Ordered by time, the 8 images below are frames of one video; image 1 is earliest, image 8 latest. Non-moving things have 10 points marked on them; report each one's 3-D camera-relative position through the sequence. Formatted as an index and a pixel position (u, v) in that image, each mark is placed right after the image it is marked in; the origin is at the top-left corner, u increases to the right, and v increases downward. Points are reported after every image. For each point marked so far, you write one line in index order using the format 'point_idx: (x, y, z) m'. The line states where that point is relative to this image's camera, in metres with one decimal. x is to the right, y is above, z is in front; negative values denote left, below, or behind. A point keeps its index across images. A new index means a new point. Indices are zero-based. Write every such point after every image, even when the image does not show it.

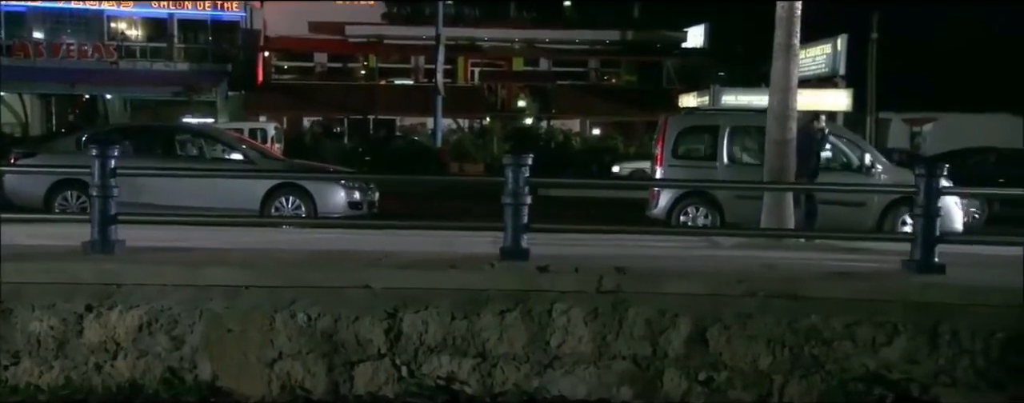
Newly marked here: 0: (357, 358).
0: (-1.3, -1.3, +6.9) m
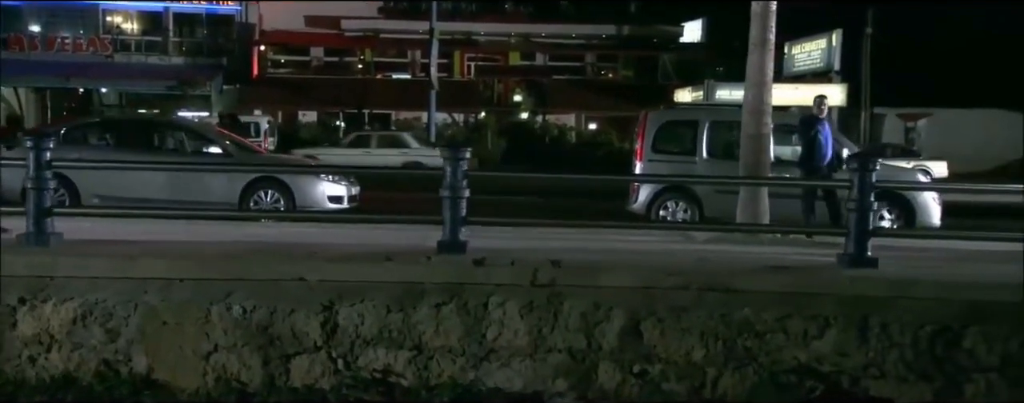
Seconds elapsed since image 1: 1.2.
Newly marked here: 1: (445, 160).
0: (-1.8, -1.2, +6.9) m
1: (-0.6, +0.4, +7.1) m
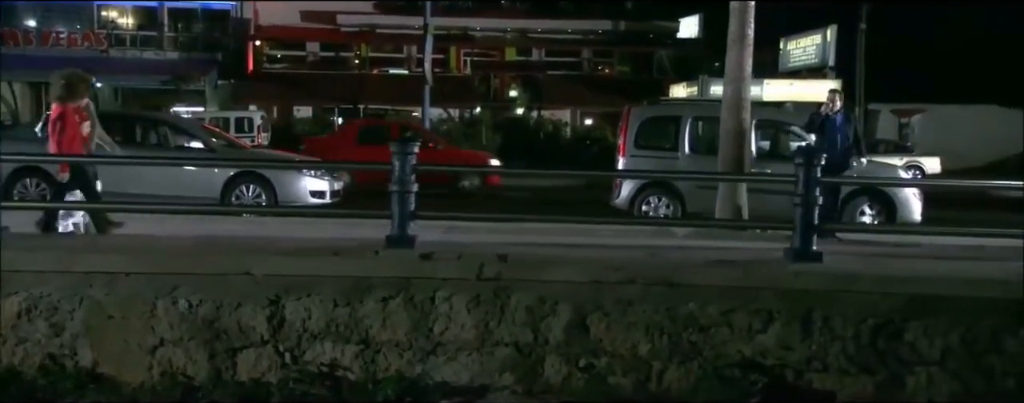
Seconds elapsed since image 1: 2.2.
0: (-2.2, -1.2, +6.9) m
1: (-1.0, +0.4, +7.2) m
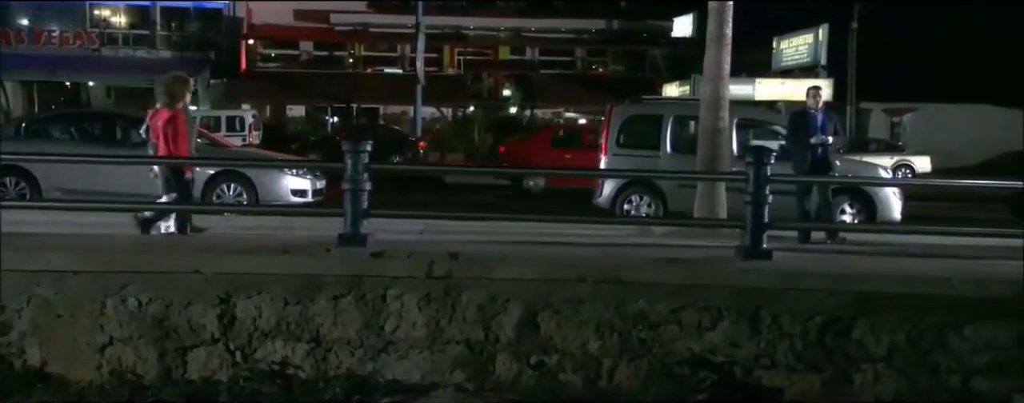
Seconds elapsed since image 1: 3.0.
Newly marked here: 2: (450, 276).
0: (-2.7, -1.2, +6.9) m
1: (-1.4, +0.4, +7.2) m
2: (-0.5, -0.6, +6.9) m
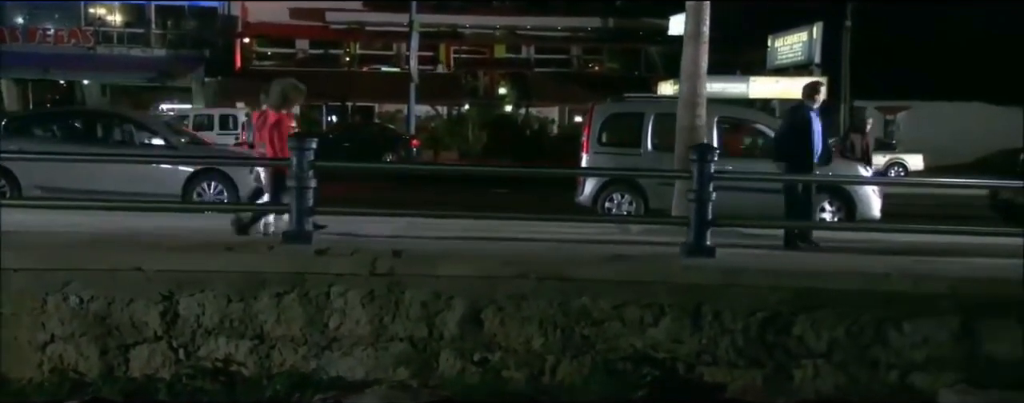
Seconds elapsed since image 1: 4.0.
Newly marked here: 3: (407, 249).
0: (-3.1, -1.1, +6.9) m
1: (-1.9, +0.4, +7.2) m
2: (-1.0, -0.6, +6.9) m
3: (-0.9, -0.4, +7.2) m
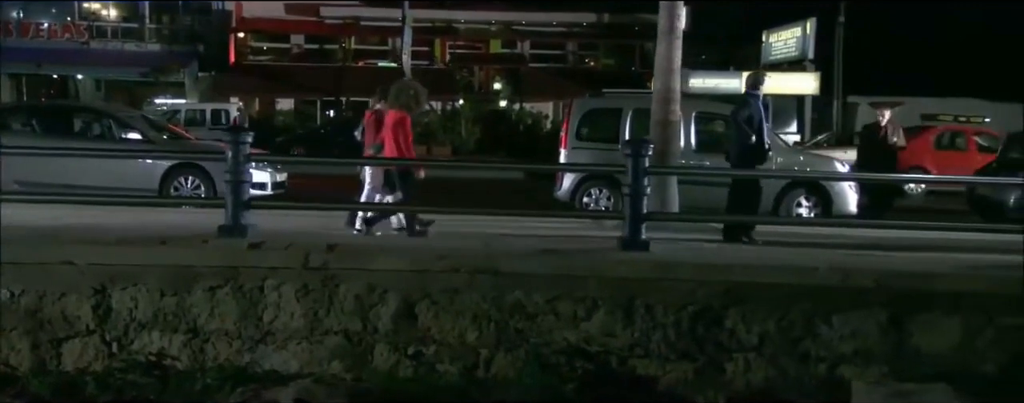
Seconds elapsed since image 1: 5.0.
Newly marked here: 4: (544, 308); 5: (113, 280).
0: (-3.7, -1.1, +6.9) m
1: (-2.4, +0.5, +7.1) m
2: (-1.5, -0.5, +6.9) m
3: (-1.5, -0.4, +7.2) m
4: (+0.3, -0.9, +6.9) m
5: (-3.3, -0.6, +6.9) m
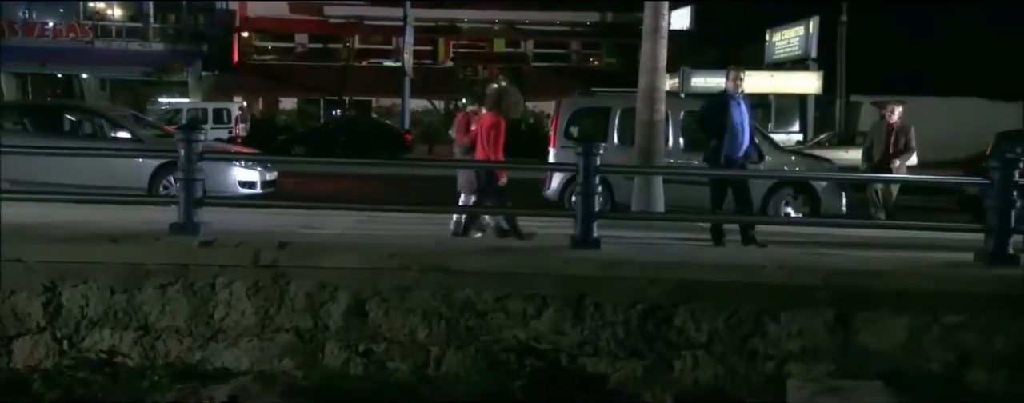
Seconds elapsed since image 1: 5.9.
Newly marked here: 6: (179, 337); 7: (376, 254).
0: (-4.1, -1.1, +6.9) m
1: (-2.9, +0.5, +7.2) m
2: (-1.9, -0.5, +6.9) m
3: (-1.9, -0.3, +7.2) m
4: (-0.2, -0.9, +7.0) m
5: (-3.7, -0.6, +6.9) m
6: (-2.8, -1.1, +7.0) m
7: (-1.1, -0.4, +7.0) m
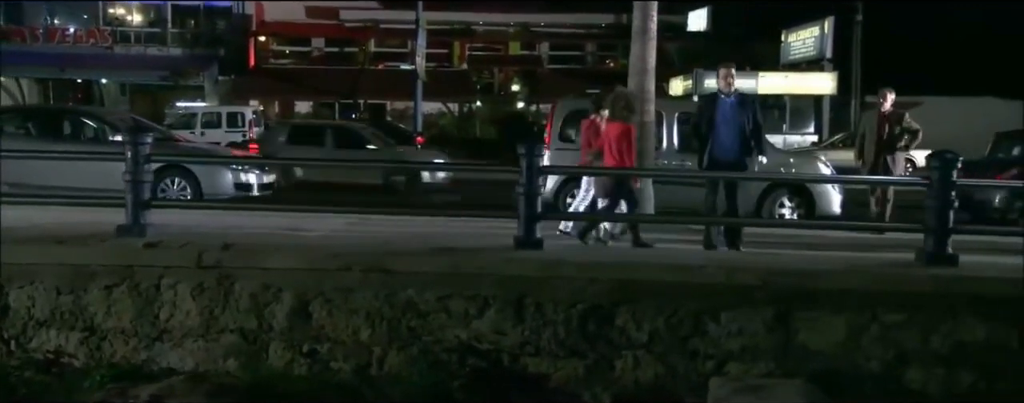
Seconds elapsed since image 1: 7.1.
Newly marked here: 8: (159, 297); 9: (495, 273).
0: (-4.6, -1.1, +7.0) m
1: (-3.4, +0.5, +7.2) m
2: (-2.4, -0.5, +7.0) m
3: (-2.4, -0.3, +7.3) m
4: (-0.6, -0.9, +7.0) m
5: (-4.2, -0.6, +7.0) m
6: (-3.3, -1.1, +7.1) m
7: (-1.6, -0.4, +7.0) m
8: (-3.0, -0.8, +7.0) m
9: (-0.1, -0.6, +7.0) m
